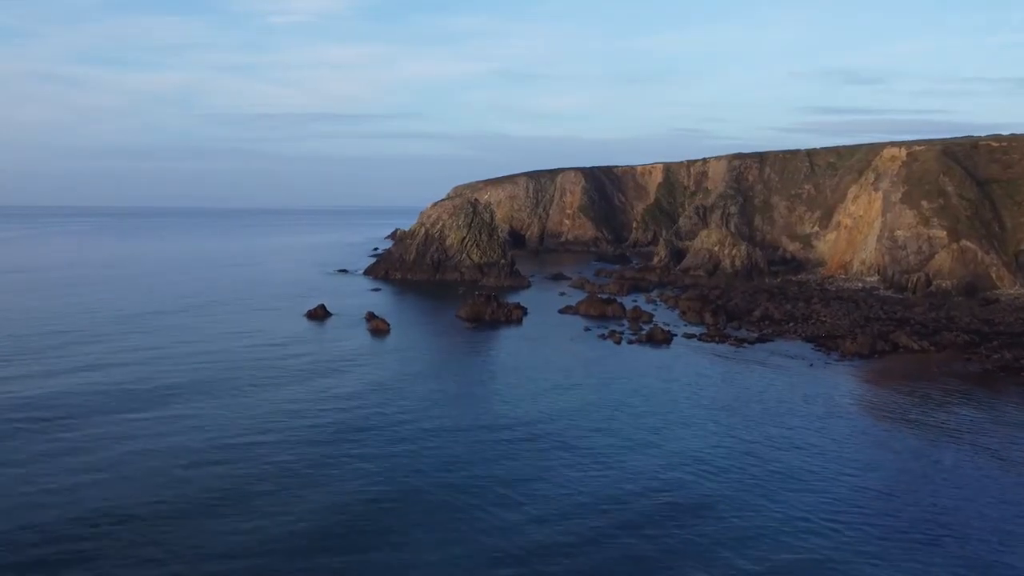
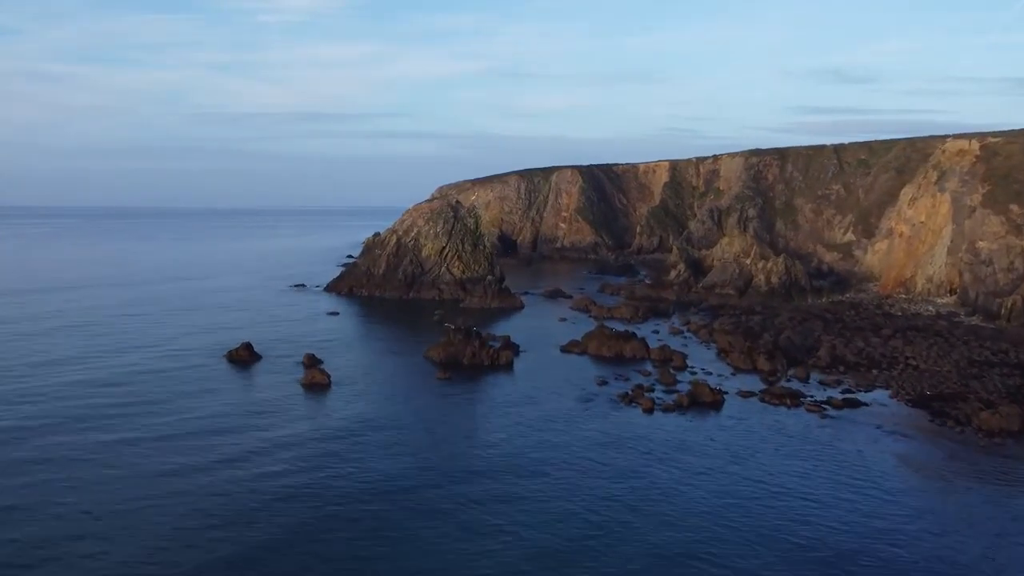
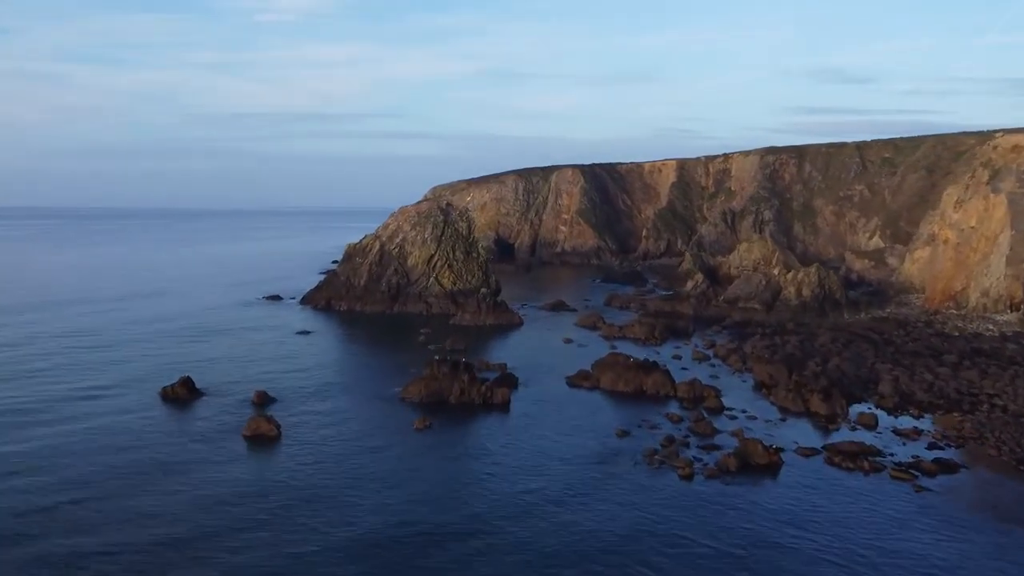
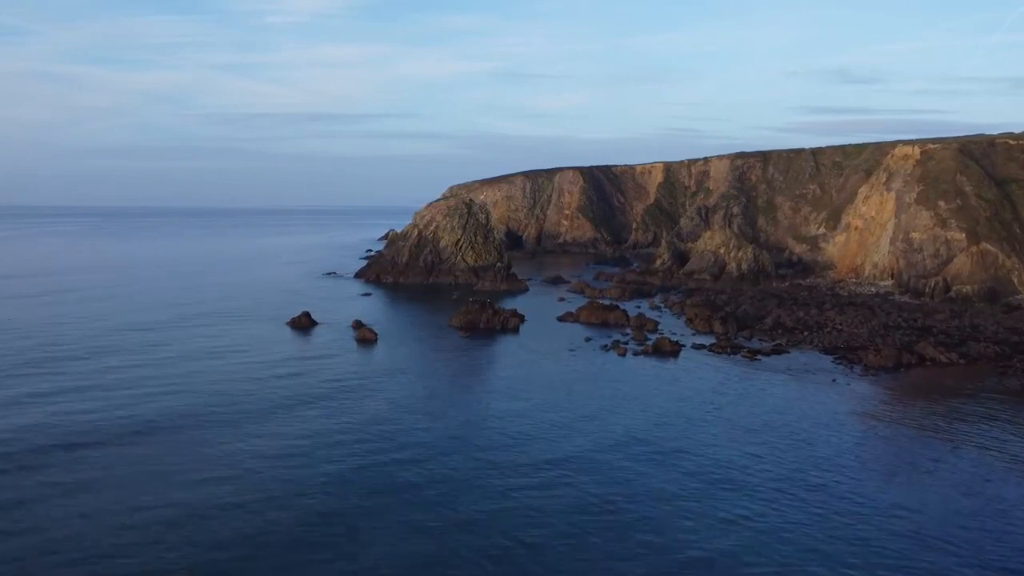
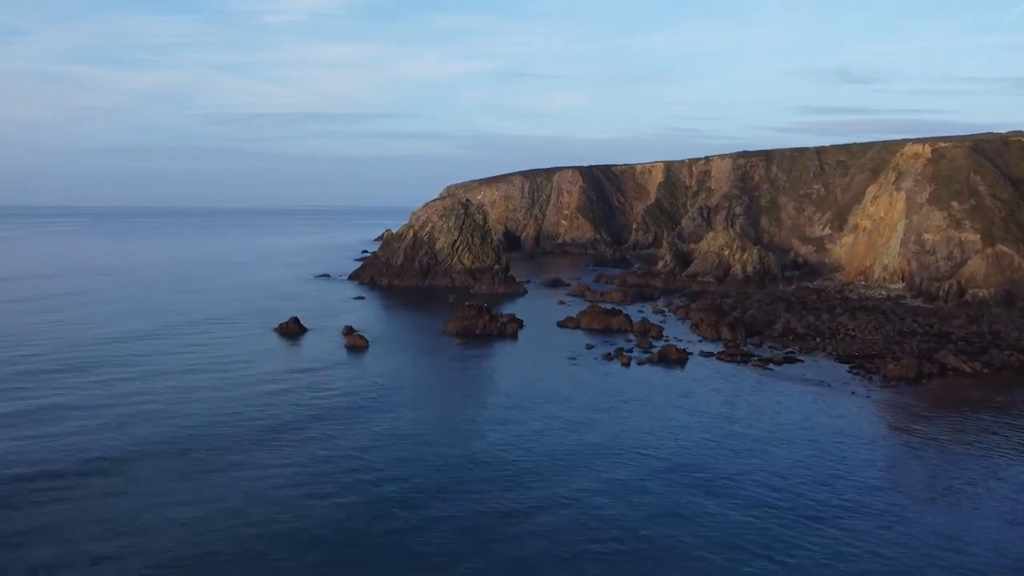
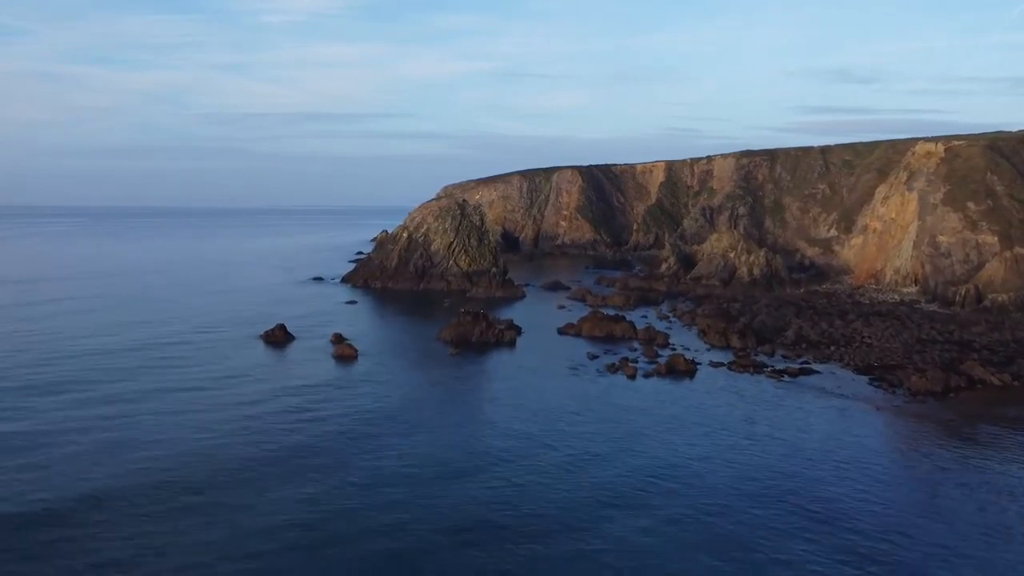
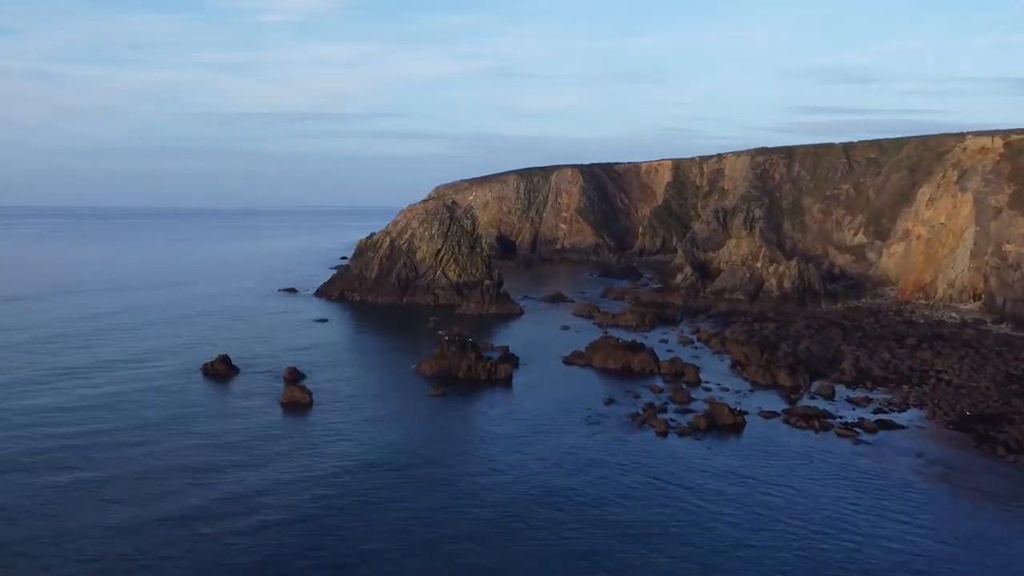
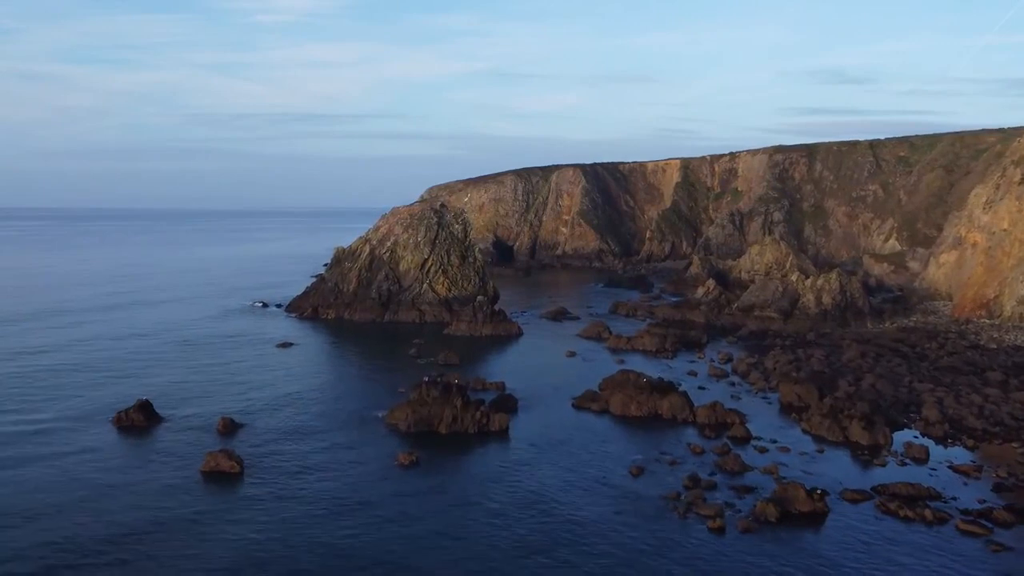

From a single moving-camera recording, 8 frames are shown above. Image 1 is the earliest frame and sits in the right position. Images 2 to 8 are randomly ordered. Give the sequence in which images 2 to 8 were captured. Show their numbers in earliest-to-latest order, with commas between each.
4, 5, 6, 2, 7, 3, 8
